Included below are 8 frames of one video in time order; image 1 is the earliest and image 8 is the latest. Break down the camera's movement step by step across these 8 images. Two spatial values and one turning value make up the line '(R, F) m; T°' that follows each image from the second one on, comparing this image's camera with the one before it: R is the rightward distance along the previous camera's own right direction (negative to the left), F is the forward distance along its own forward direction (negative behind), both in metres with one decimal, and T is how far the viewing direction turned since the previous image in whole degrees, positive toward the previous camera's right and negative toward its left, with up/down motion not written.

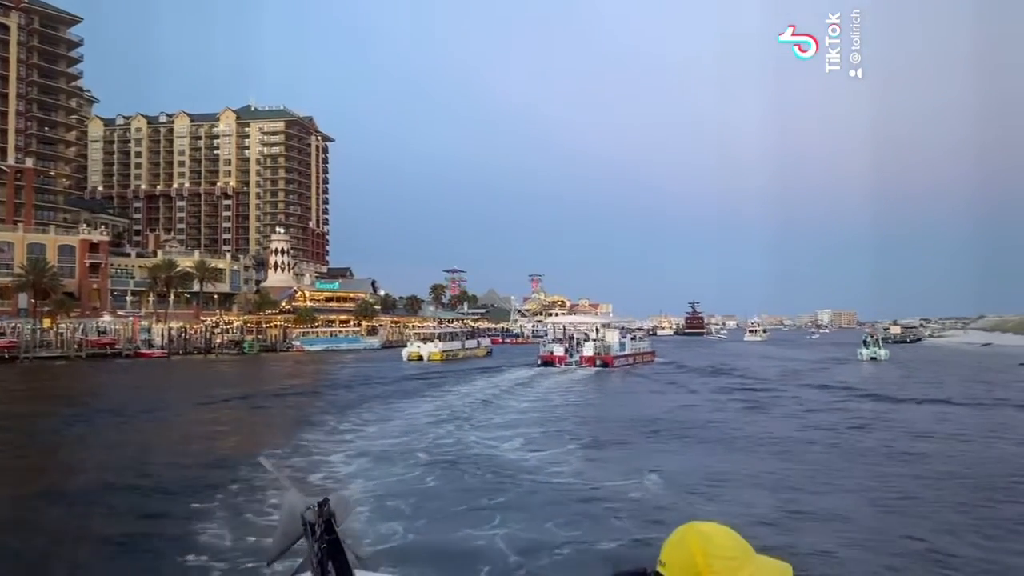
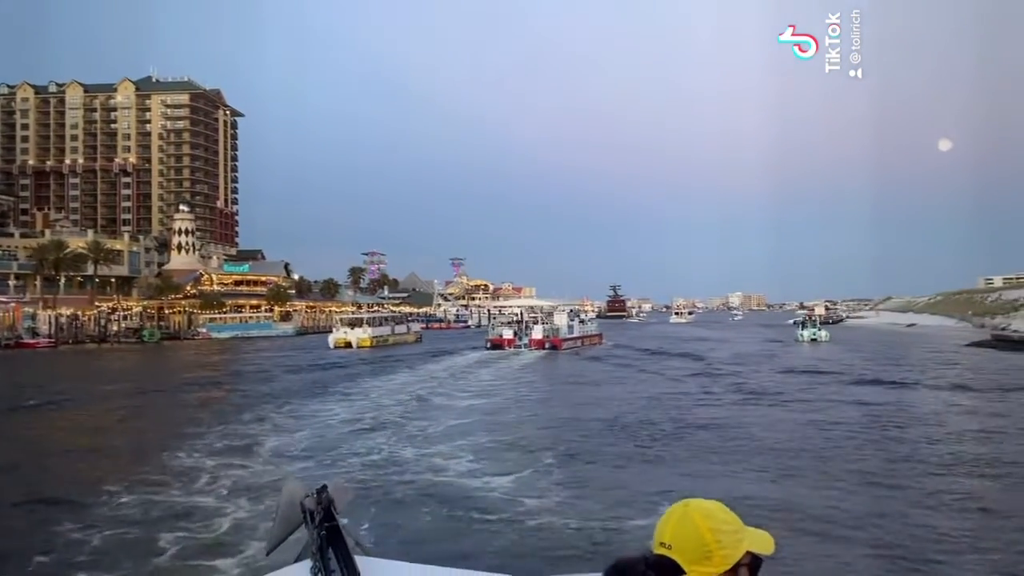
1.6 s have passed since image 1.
(-0.1, +3.8) m; +6°
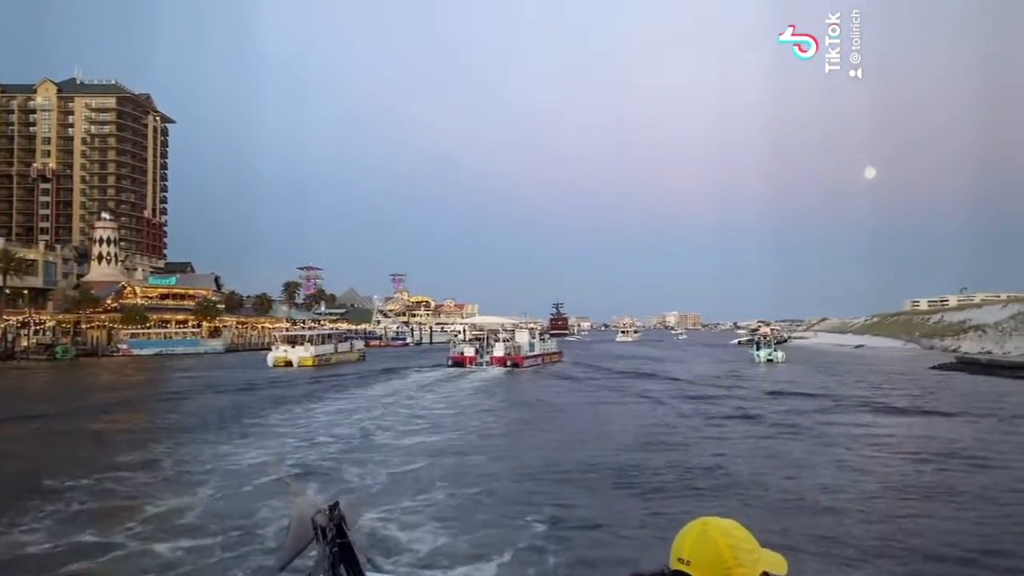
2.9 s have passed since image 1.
(-0.5, +3.3) m; +4°
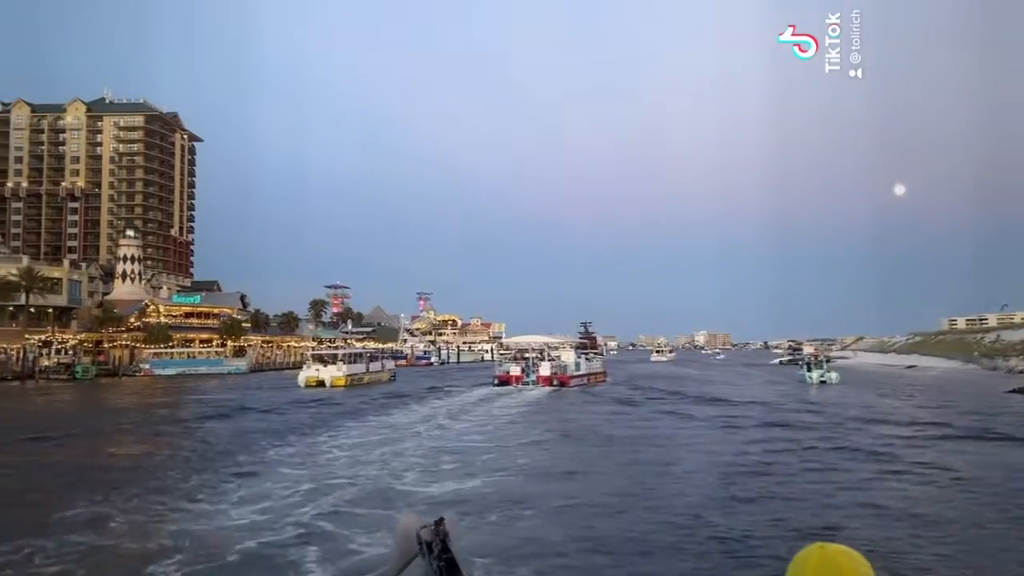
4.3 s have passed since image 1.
(-0.5, +3.2) m; -2°
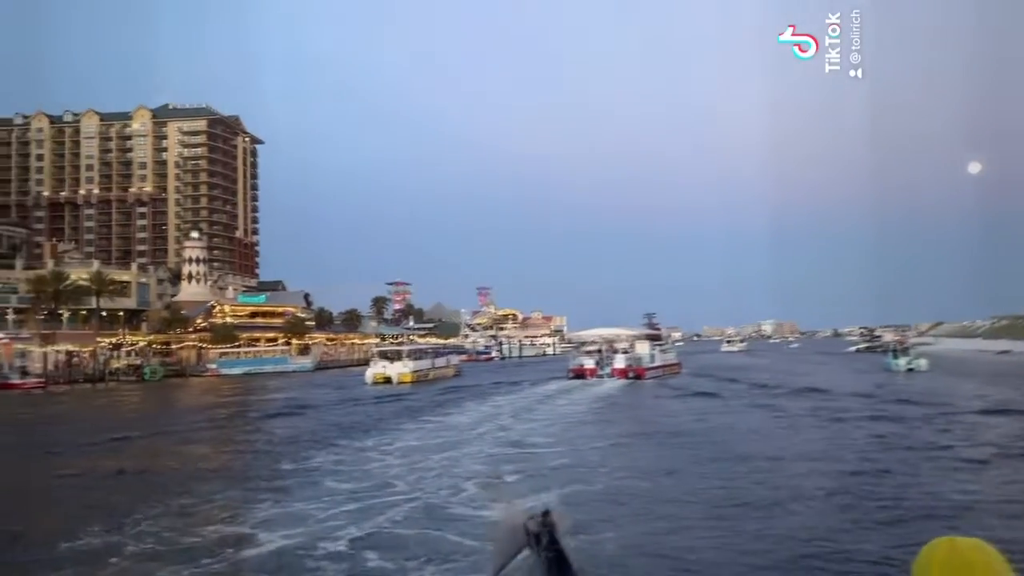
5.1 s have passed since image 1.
(-0.2, +2.0) m; -4°
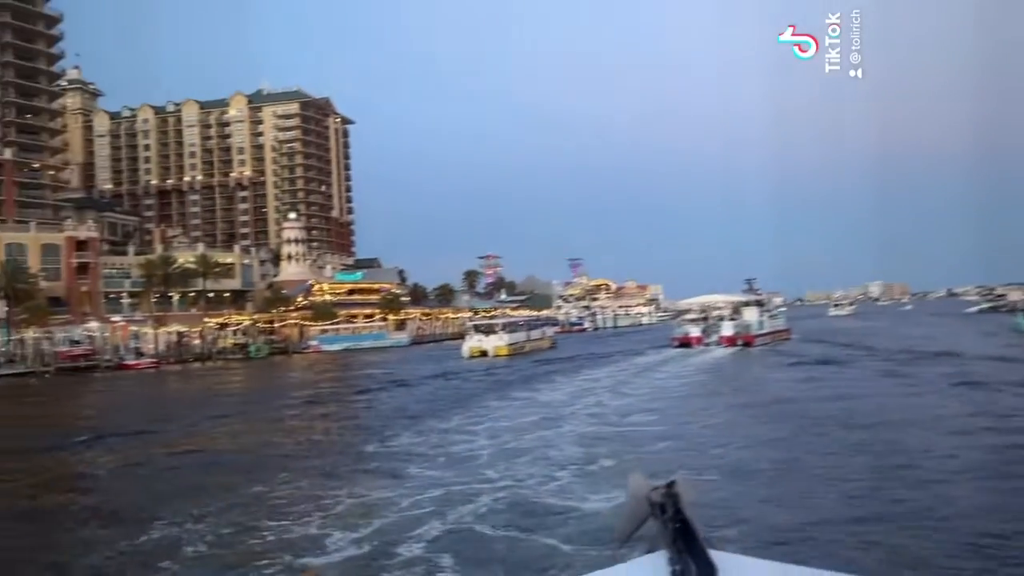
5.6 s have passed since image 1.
(0.0, +1.4) m; -7°
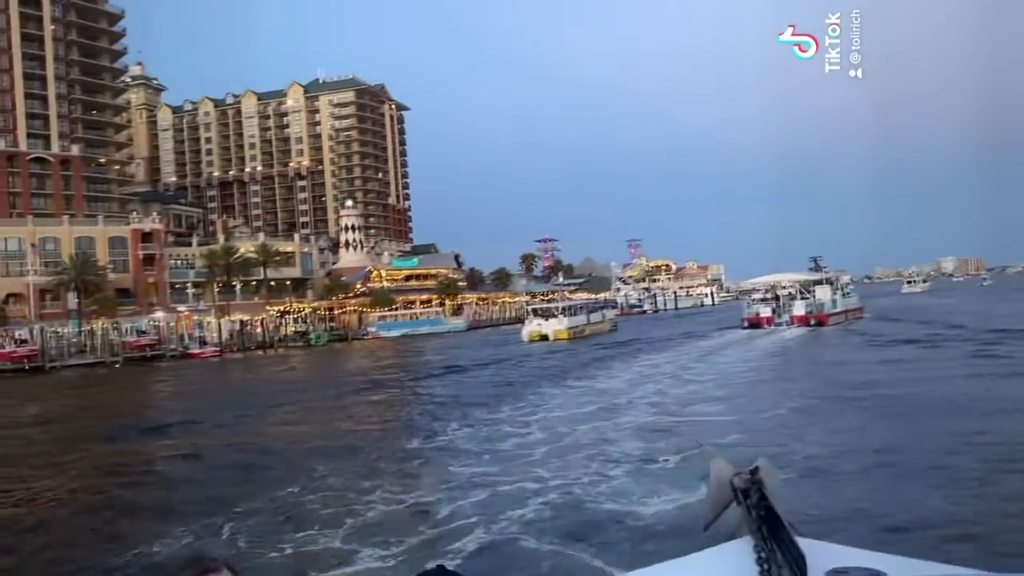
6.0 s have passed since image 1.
(+0.2, +1.1) m; -4°
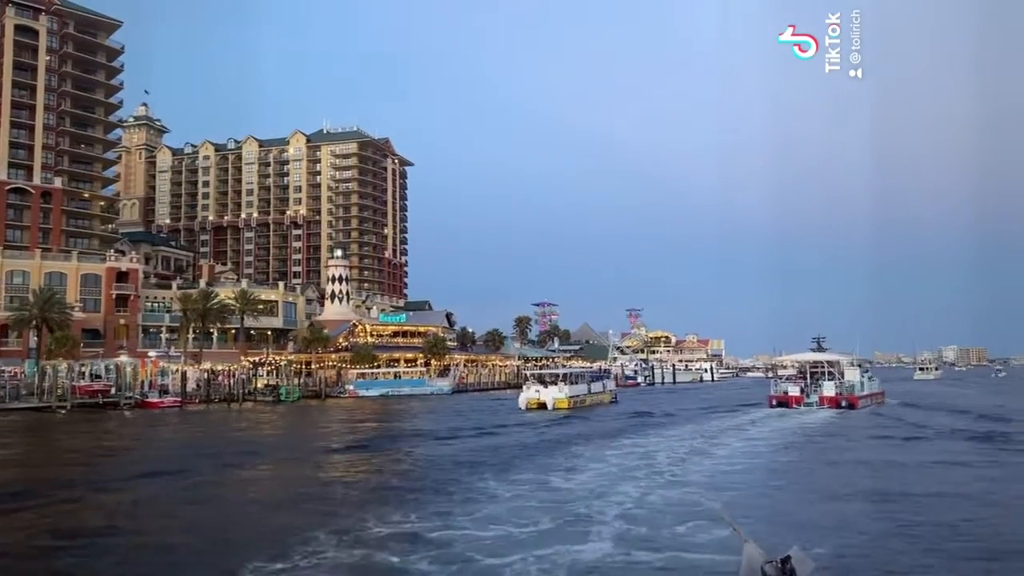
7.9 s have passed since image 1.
(+1.1, +4.6) m; 0°
